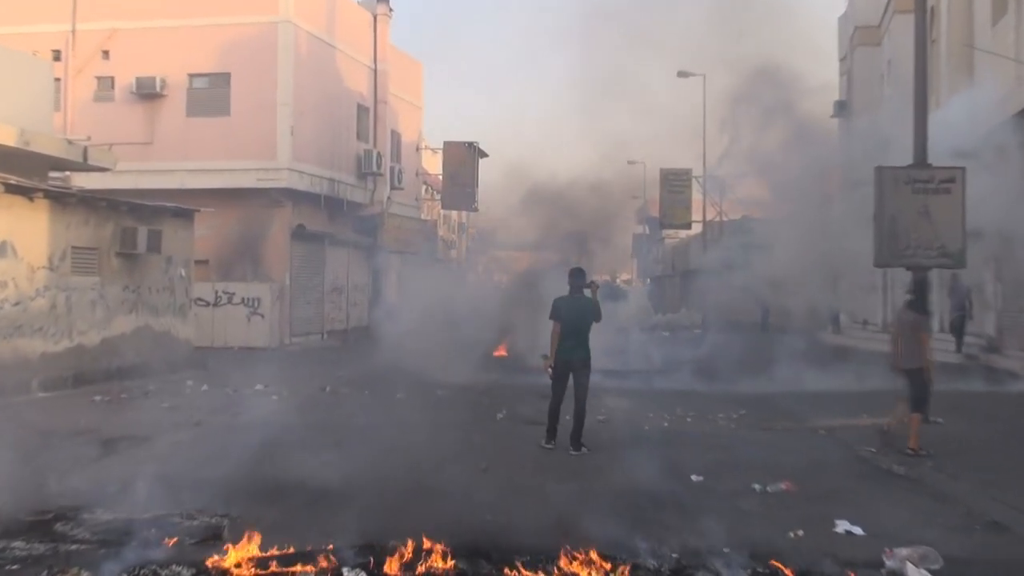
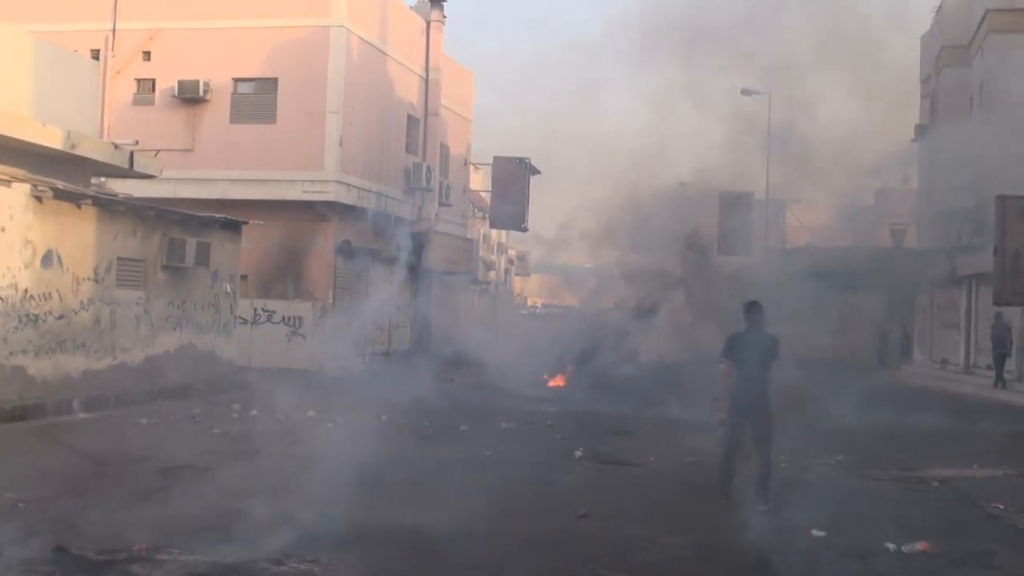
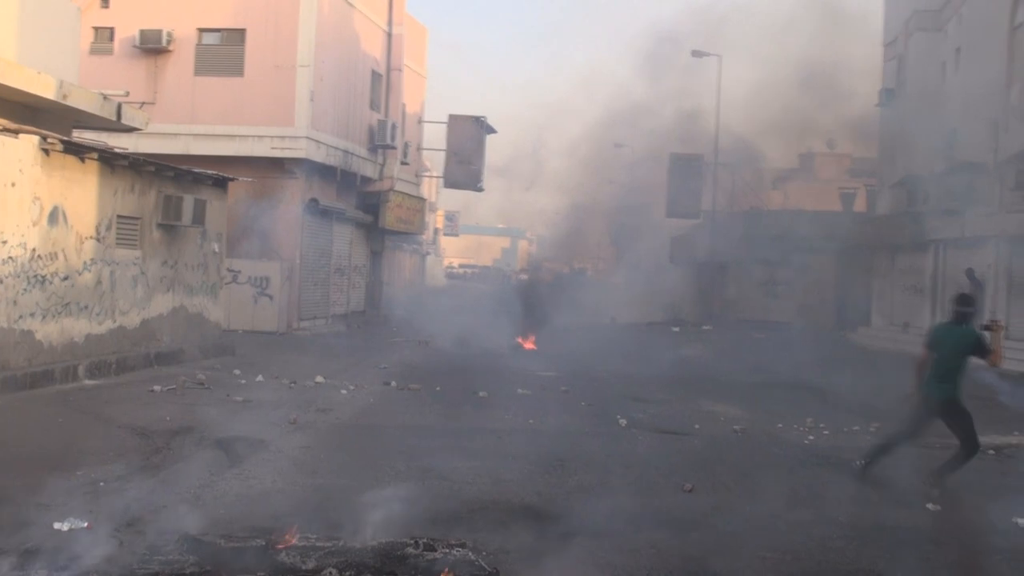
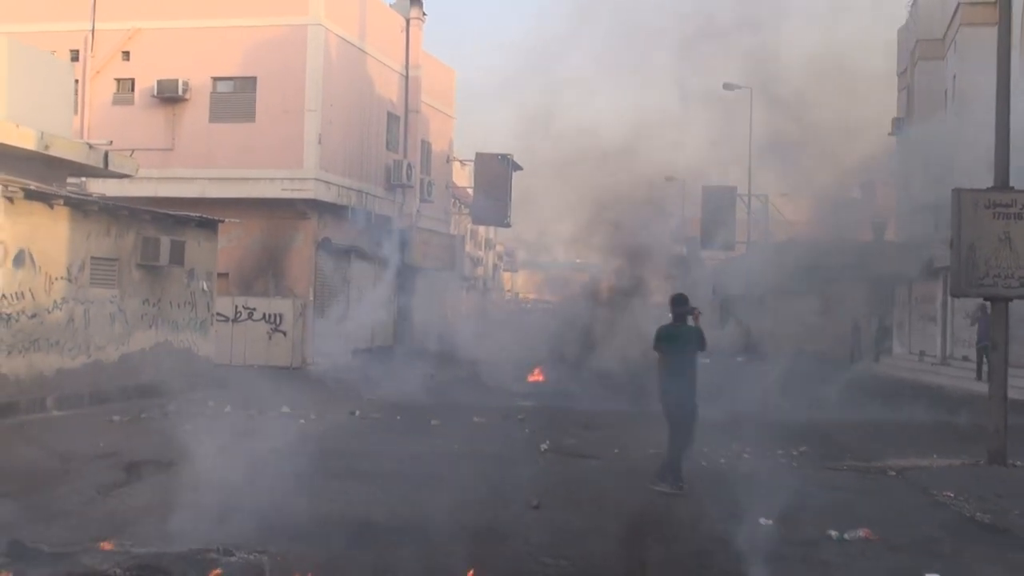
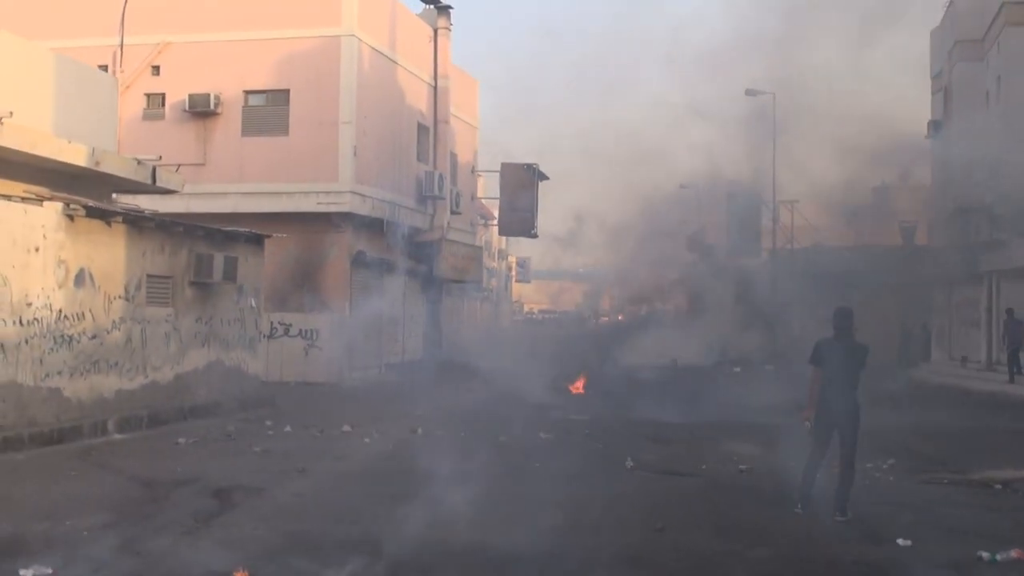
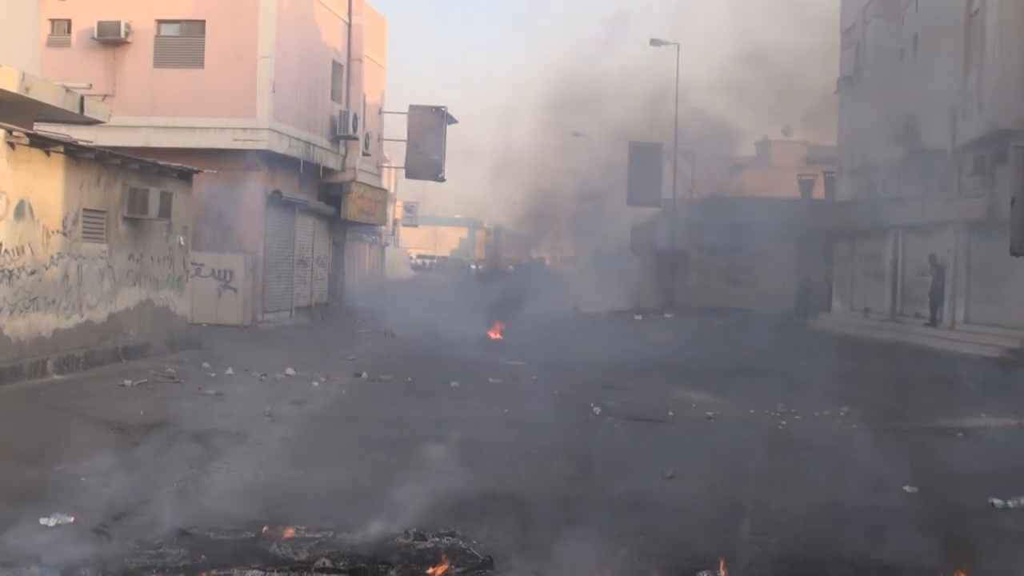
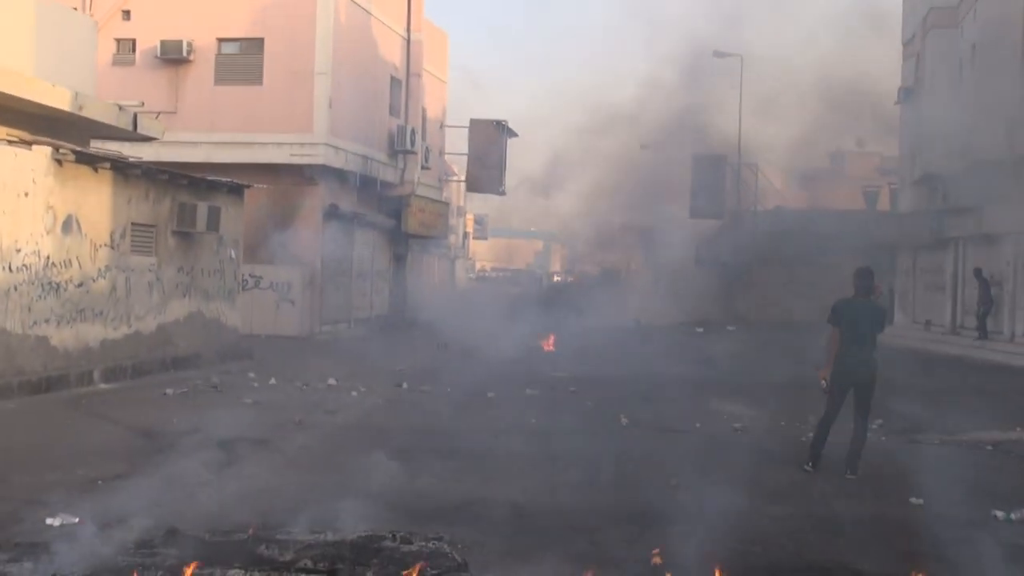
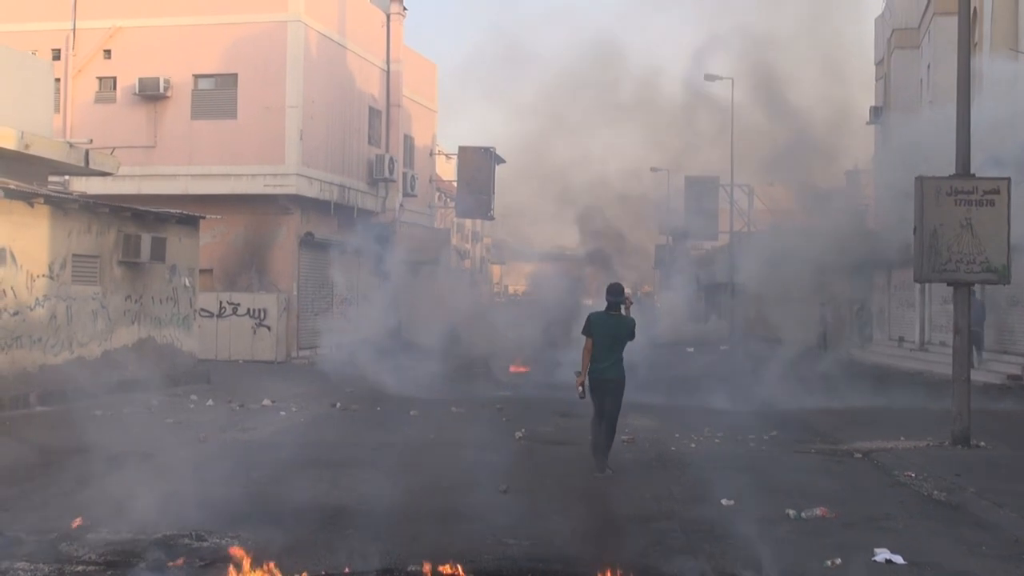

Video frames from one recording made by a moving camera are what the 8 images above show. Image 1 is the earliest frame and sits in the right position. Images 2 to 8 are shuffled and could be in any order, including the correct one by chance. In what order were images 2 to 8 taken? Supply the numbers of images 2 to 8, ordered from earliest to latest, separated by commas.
8, 4, 2, 5, 7, 3, 6
